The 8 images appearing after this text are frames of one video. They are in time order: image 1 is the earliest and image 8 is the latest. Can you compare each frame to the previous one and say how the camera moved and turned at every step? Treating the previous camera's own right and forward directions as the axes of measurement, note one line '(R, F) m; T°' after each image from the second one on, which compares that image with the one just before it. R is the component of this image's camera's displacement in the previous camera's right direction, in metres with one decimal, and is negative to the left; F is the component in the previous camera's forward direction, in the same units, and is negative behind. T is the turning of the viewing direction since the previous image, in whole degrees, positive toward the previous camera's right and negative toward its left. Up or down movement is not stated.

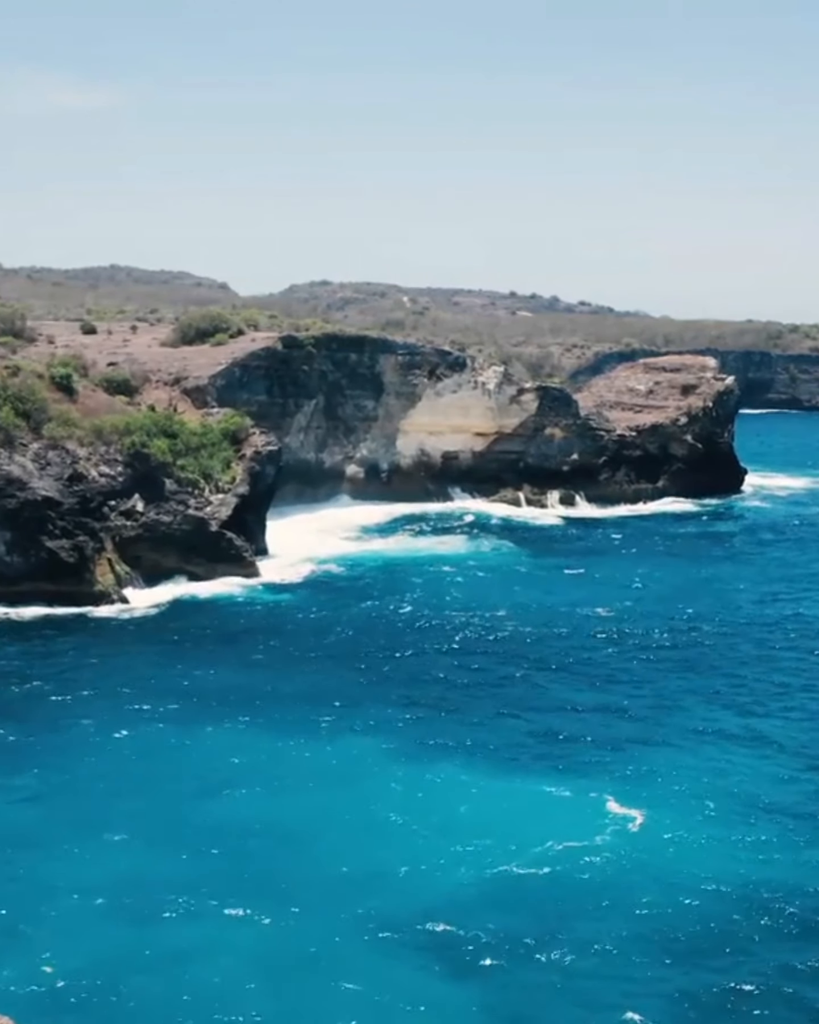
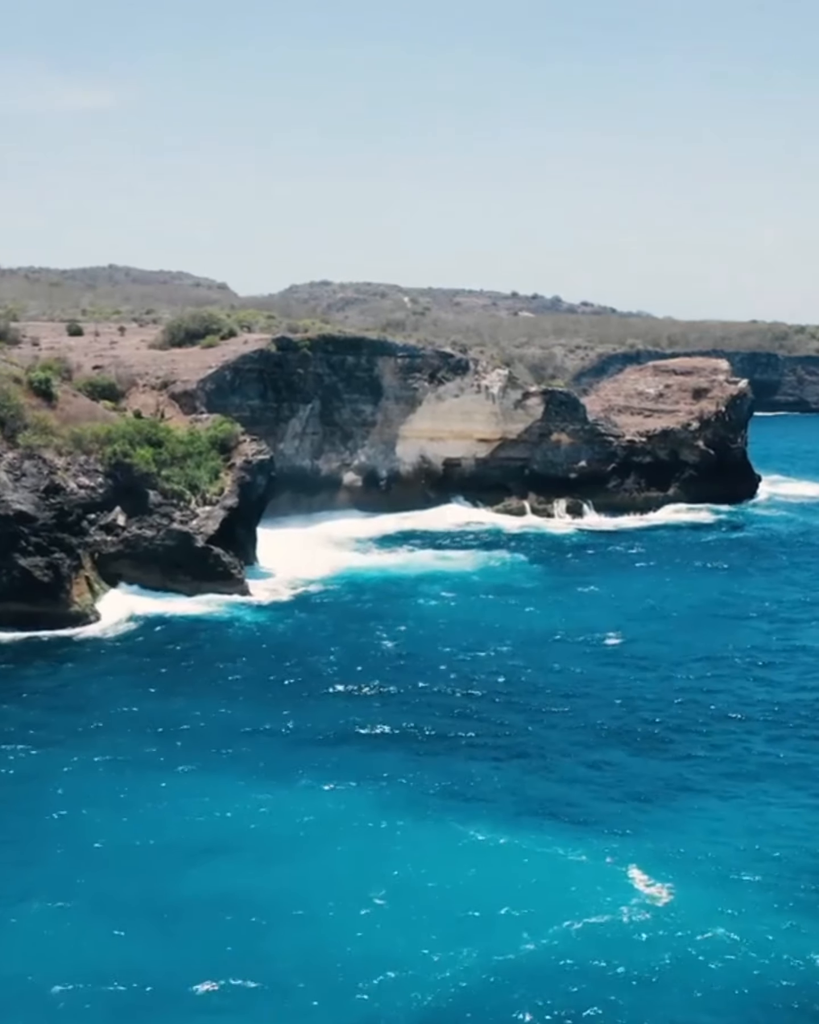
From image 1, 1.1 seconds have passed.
(0.0, +3.2) m; 0°
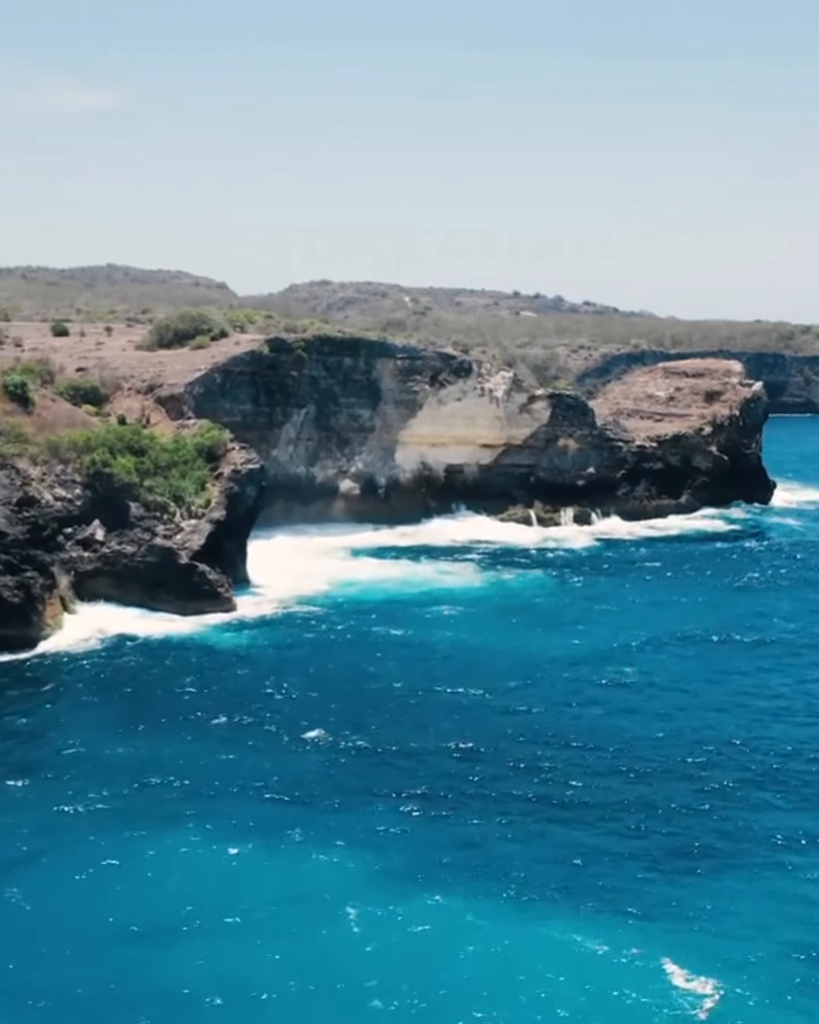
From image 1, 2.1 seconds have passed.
(0.0, +3.2) m; 0°
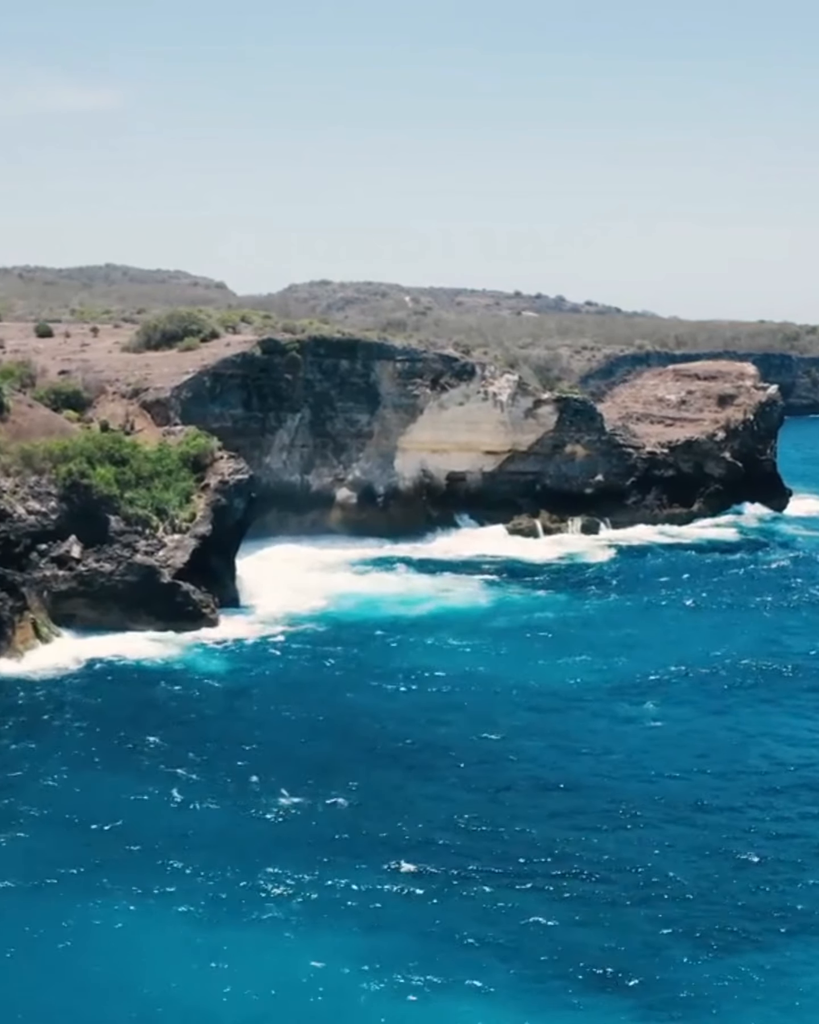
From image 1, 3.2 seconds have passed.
(0.0, +3.1) m; 0°
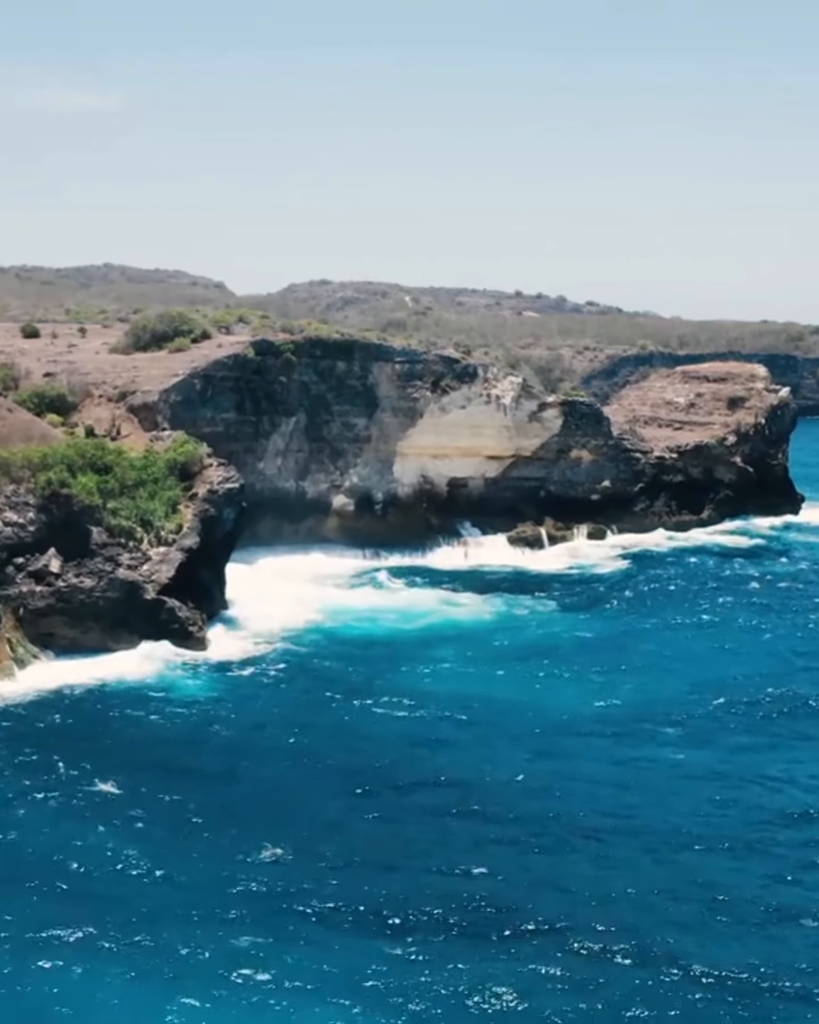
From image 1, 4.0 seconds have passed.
(0.0, +2.4) m; 0°
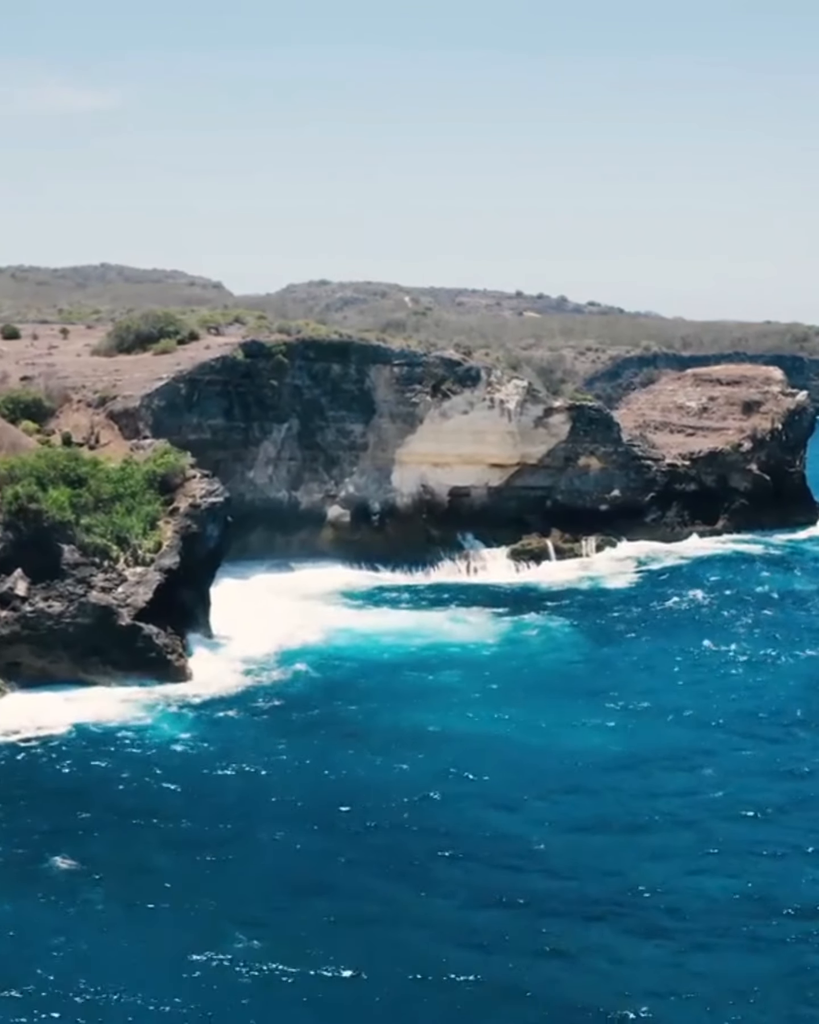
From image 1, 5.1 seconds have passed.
(0.0, +3.2) m; 0°
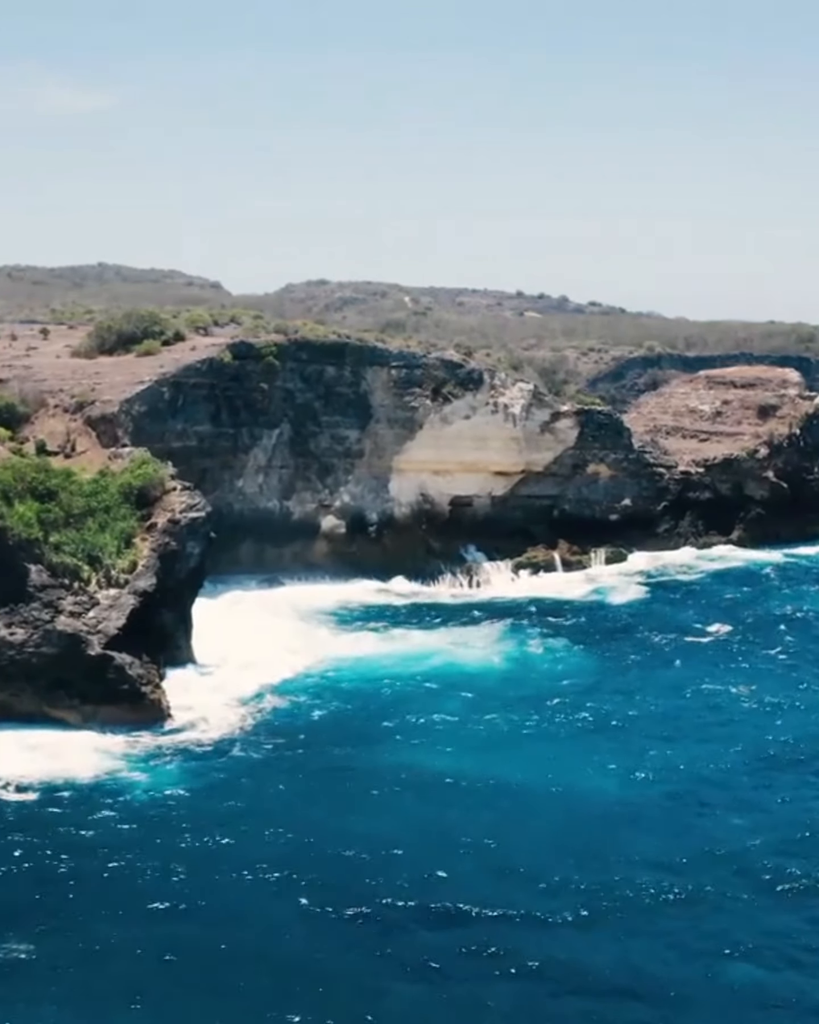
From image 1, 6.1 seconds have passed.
(0.0, +3.2) m; 0°
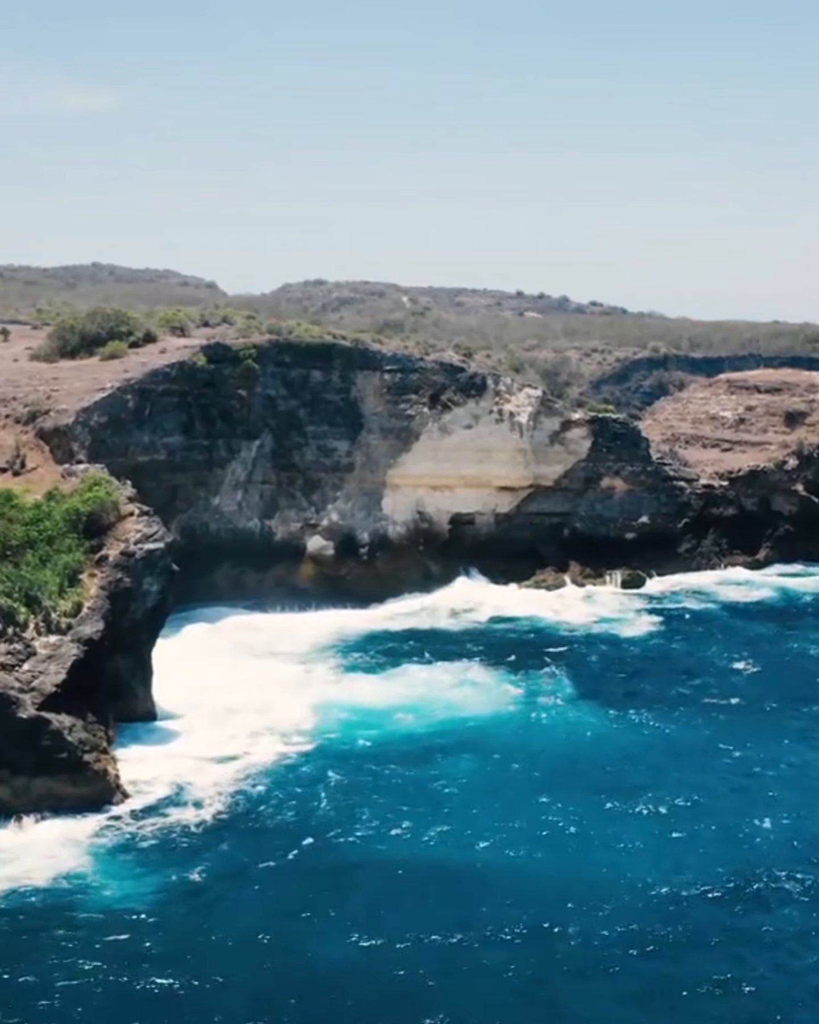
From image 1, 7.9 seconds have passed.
(+0.1, +5.2) m; 0°
